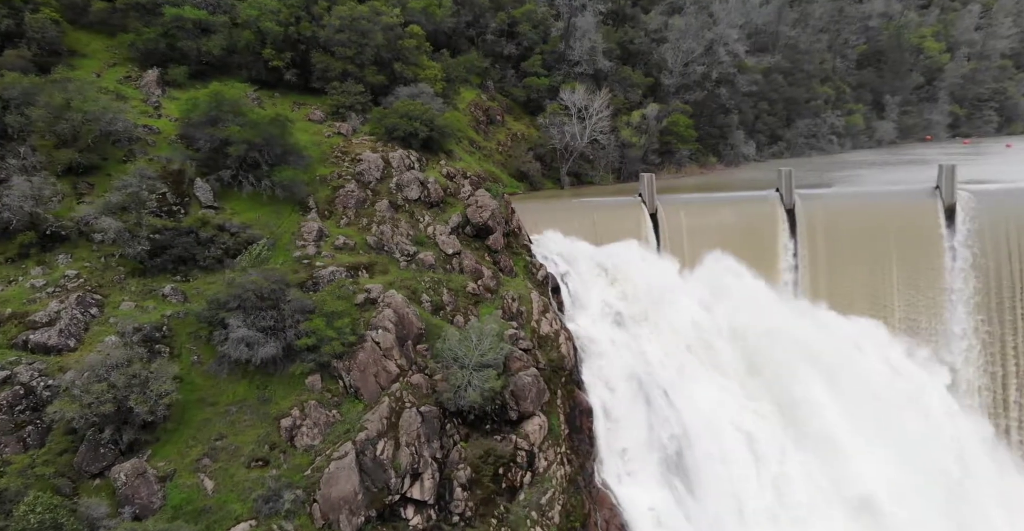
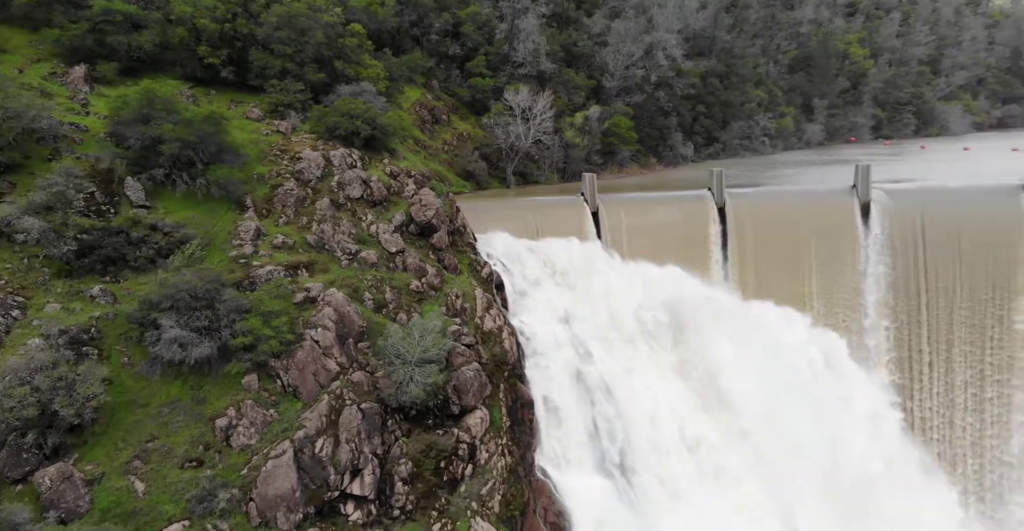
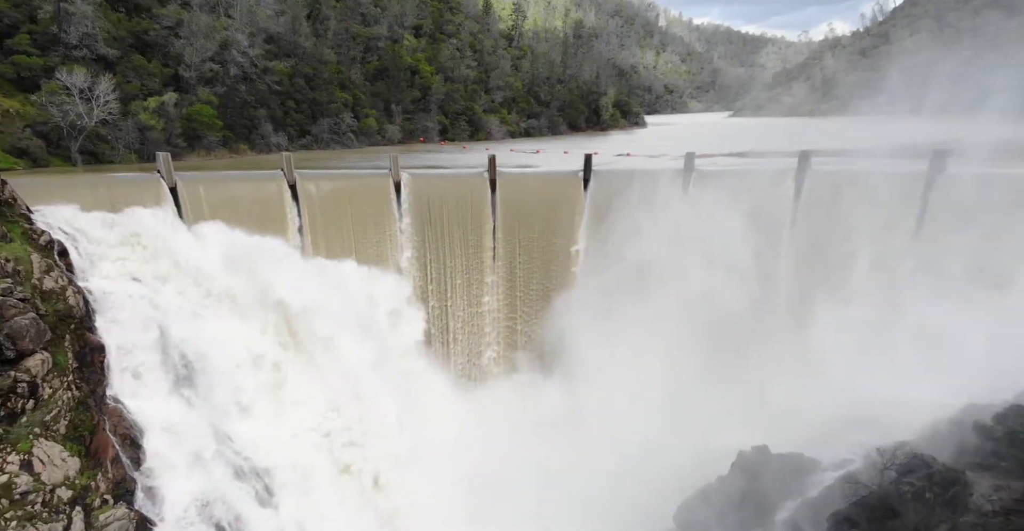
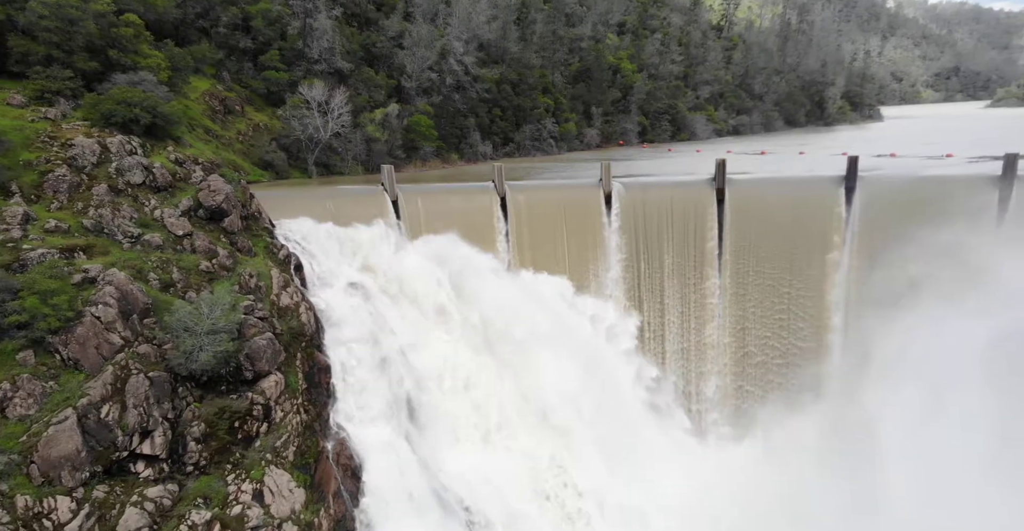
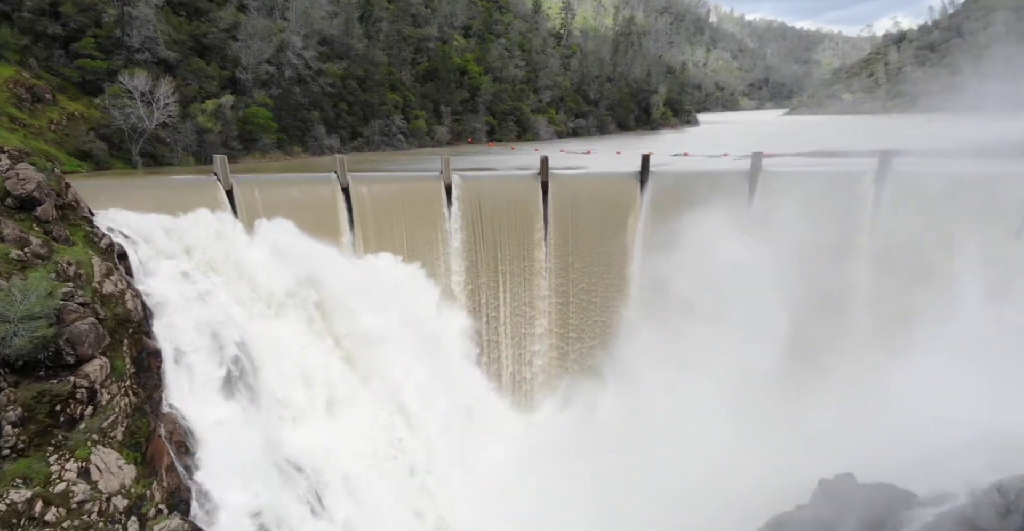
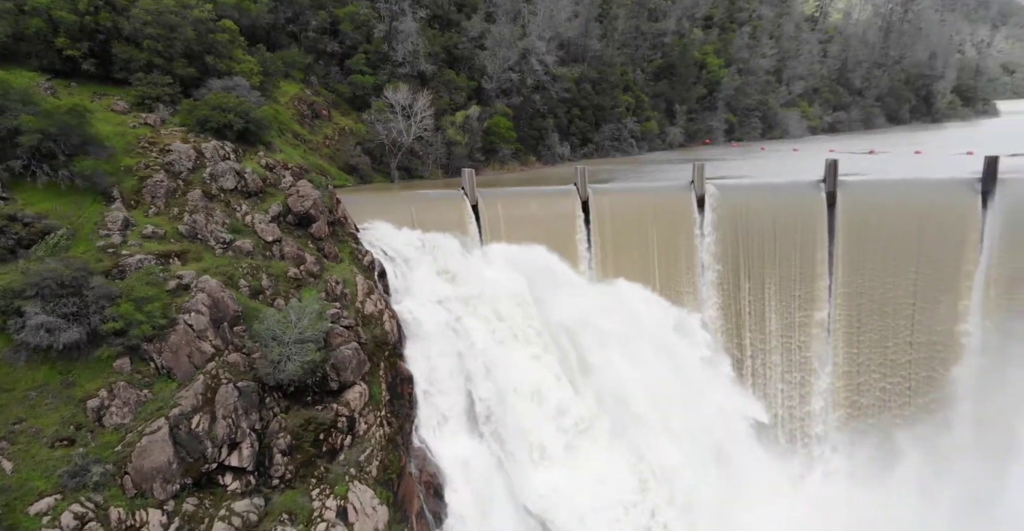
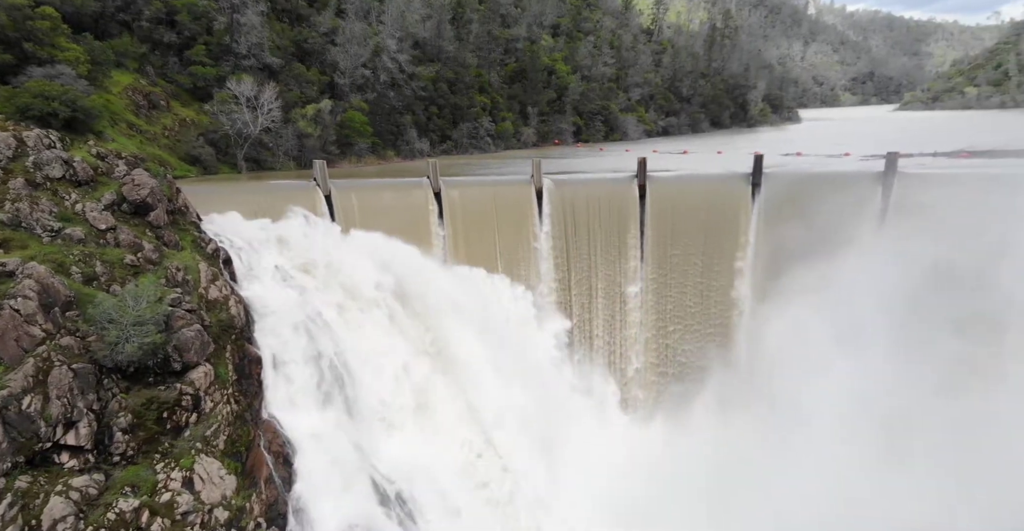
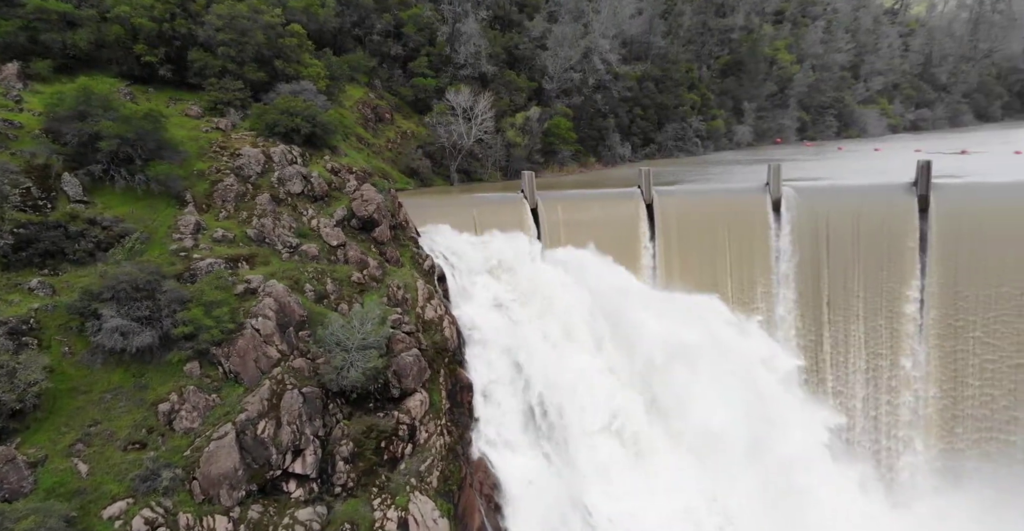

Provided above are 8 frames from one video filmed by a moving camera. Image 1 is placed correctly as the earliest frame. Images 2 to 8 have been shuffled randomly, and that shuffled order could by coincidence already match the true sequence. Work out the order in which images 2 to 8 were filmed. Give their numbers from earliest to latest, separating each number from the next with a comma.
2, 8, 6, 4, 7, 5, 3
